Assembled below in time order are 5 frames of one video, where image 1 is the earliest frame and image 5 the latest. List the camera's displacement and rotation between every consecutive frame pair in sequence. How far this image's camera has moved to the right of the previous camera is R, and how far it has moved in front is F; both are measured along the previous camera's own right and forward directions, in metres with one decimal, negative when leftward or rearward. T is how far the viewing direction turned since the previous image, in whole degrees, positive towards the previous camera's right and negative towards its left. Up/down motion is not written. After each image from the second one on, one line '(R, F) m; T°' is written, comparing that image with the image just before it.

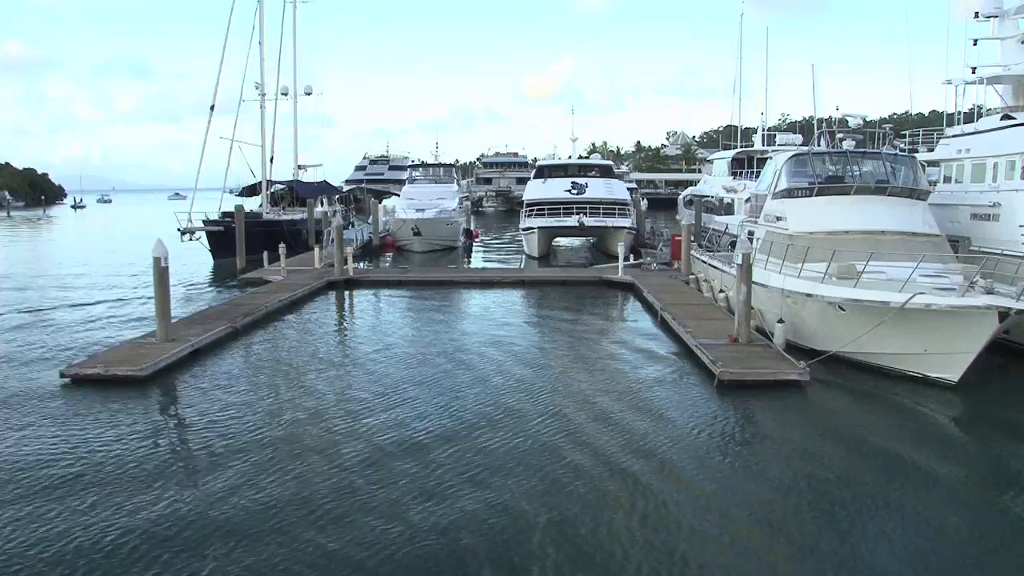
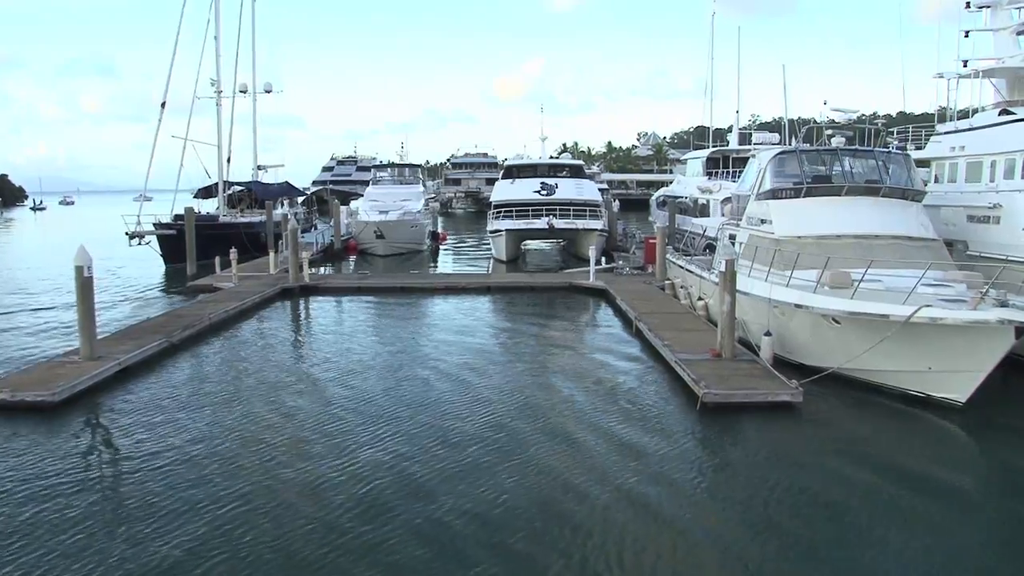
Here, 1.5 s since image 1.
(+0.2, +1.1) m; +2°
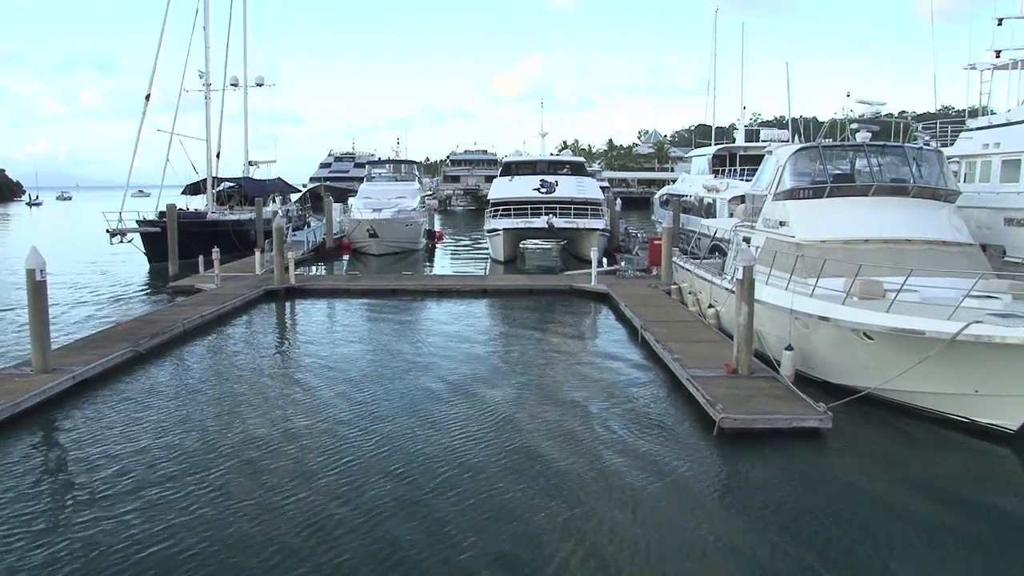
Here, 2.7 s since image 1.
(+0.1, +1.0) m; 0°
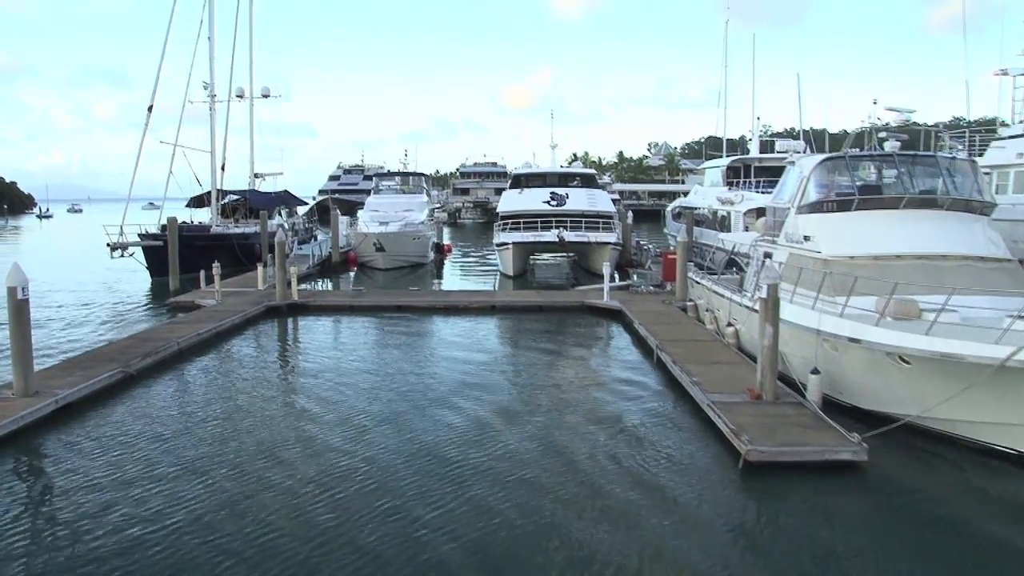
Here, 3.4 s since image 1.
(0.0, +0.6) m; -1°
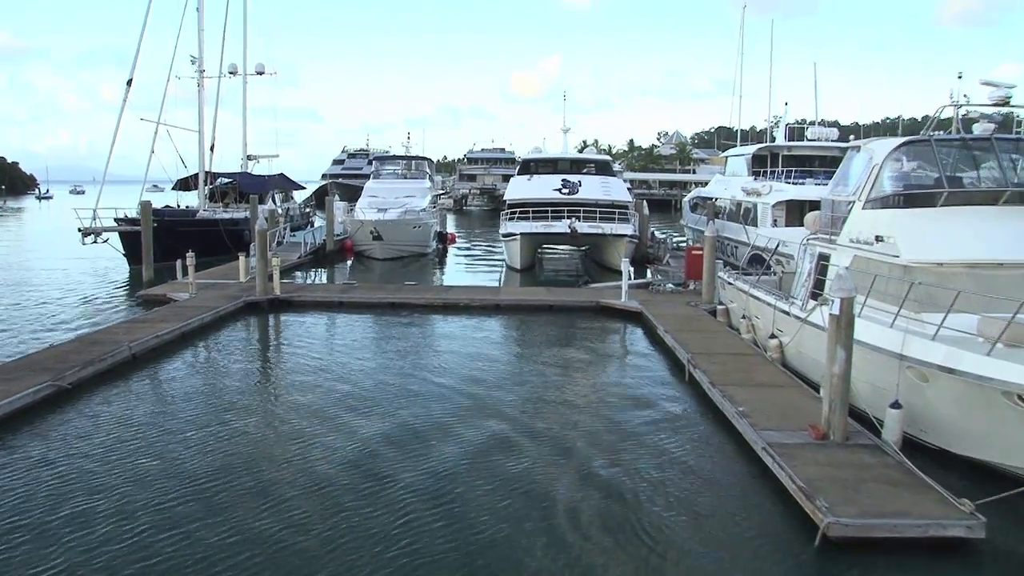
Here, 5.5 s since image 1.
(0.0, +1.8) m; 0°
